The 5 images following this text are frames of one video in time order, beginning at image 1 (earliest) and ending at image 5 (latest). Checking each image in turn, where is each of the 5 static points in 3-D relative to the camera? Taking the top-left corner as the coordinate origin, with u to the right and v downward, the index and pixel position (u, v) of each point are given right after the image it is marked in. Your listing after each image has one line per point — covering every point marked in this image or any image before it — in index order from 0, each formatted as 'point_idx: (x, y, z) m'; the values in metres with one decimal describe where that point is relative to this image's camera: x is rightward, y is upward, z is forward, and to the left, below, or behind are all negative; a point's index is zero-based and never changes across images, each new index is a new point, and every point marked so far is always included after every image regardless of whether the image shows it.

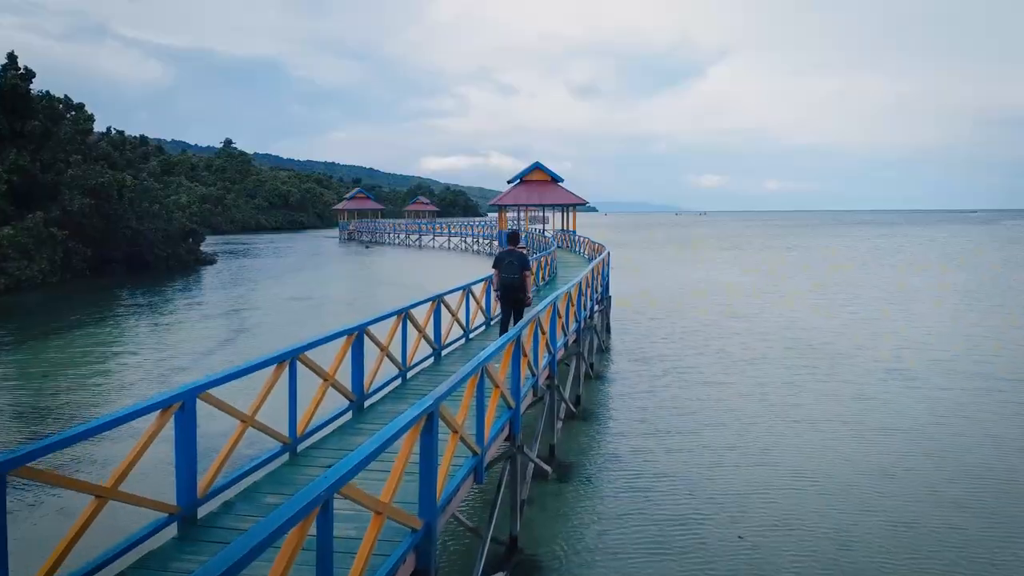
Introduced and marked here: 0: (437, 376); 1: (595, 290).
0: (-0.7, -0.9, +7.4) m
1: (+1.5, 0.0, +13.7) m
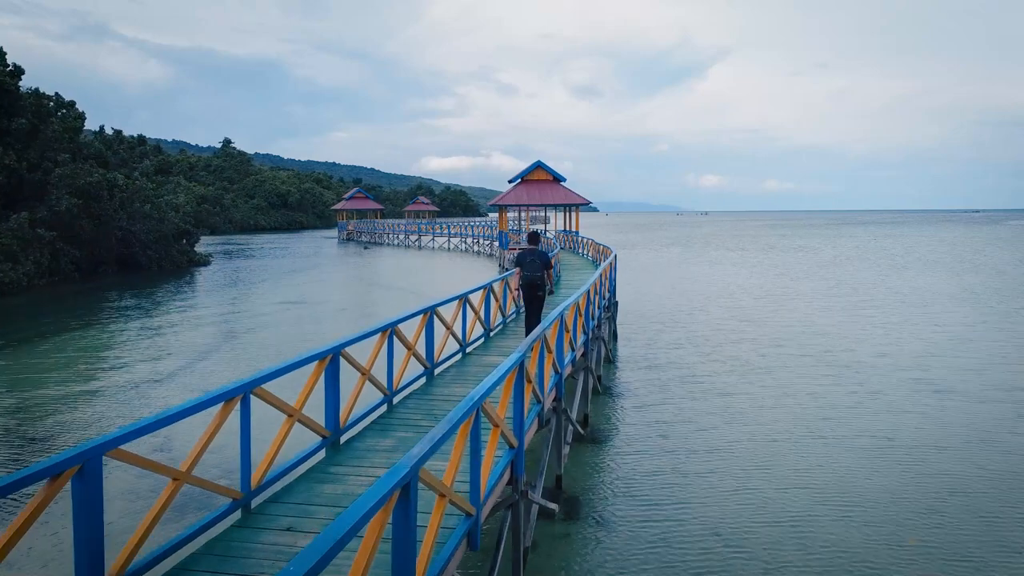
0: (-0.7, -1.0, +6.5) m
1: (+1.6, -0.1, +12.8) m
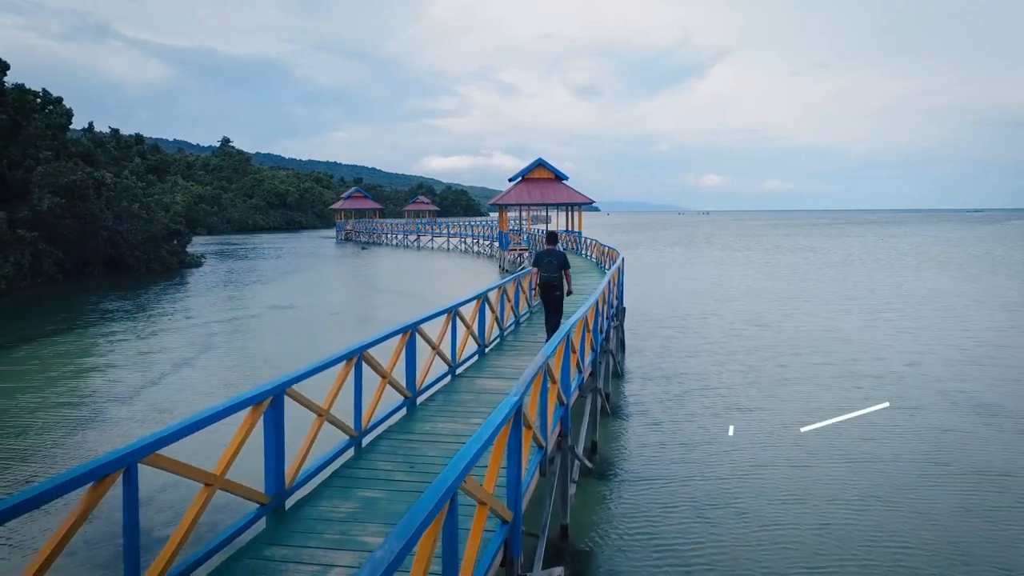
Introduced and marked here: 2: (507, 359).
0: (-0.8, -1.1, +5.4) m
1: (+1.5, -0.3, +11.7) m
2: (-0.1, -0.8, +8.6) m
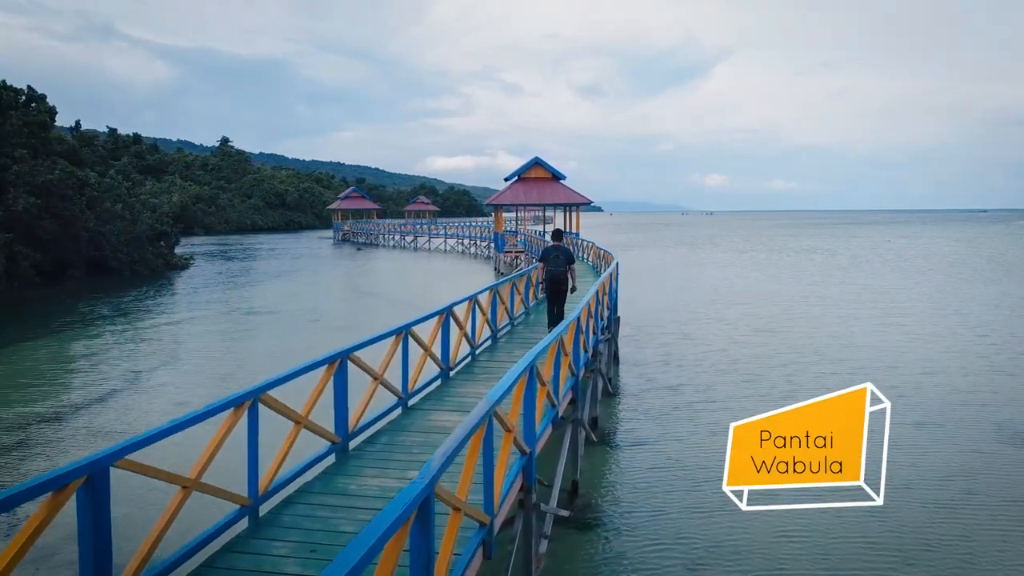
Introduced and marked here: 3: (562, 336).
0: (-1.1, -1.2, +4.3) m
1: (+1.2, -0.4, +10.5) m
2: (-0.4, -1.0, +7.4) m
3: (+0.4, -0.4, +6.1) m
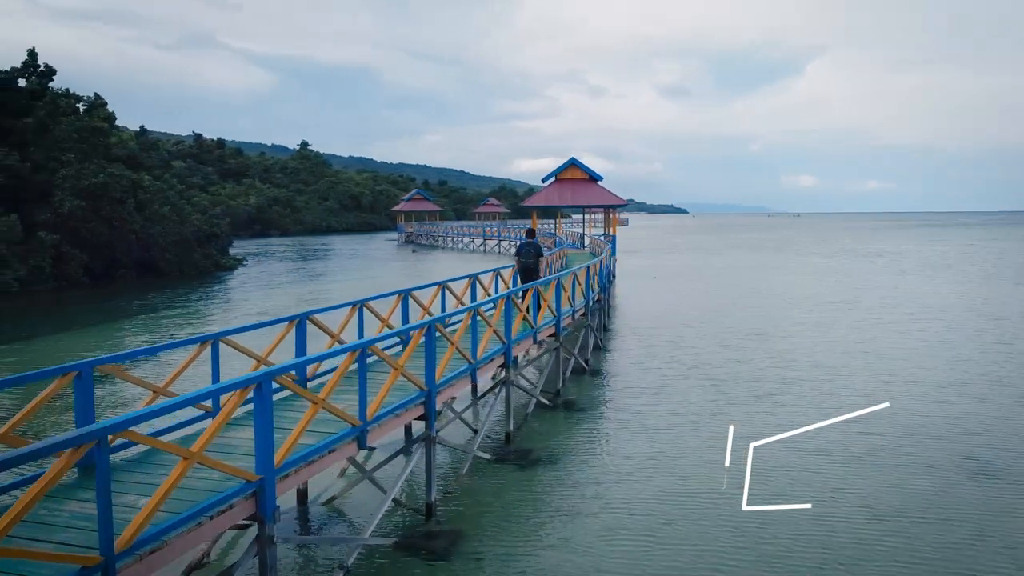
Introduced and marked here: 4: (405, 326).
0: (-2.7, -1.3, +3.9) m
1: (+0.3, -0.5, +9.9) m
2: (-1.6, -1.0, +7.0) m
3: (-1.0, -0.5, +5.6) m
4: (-0.8, -0.3, +6.2) m
